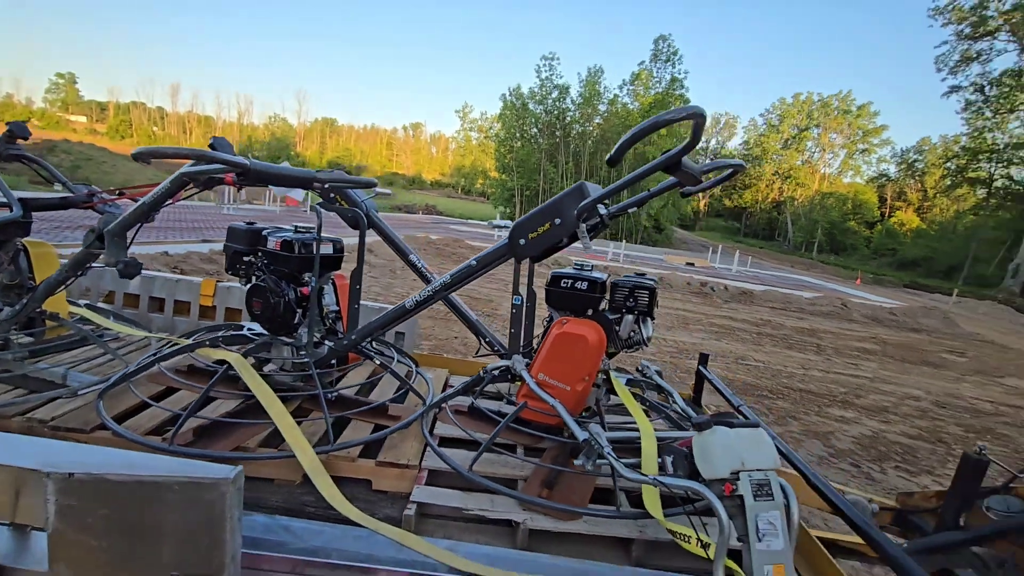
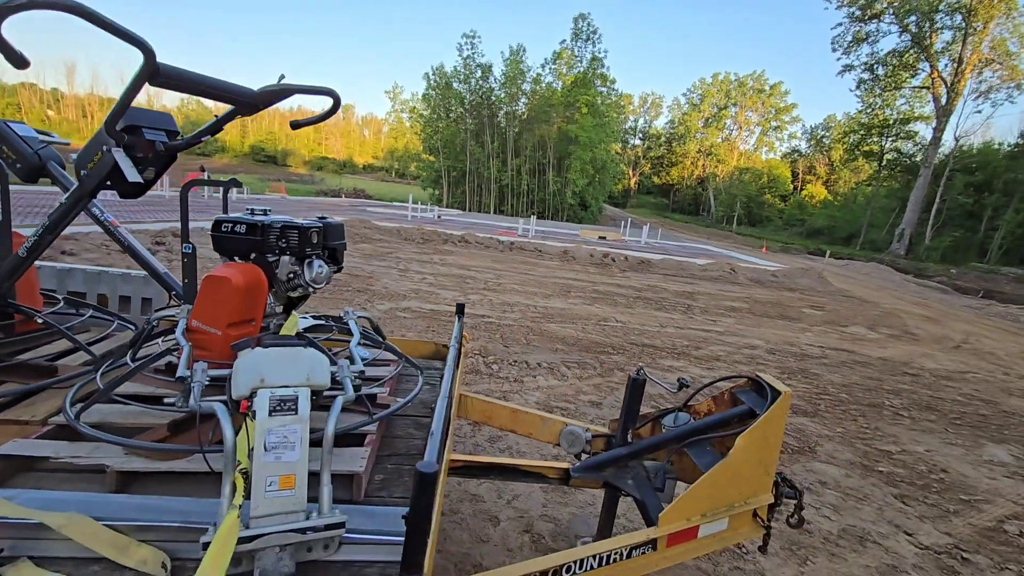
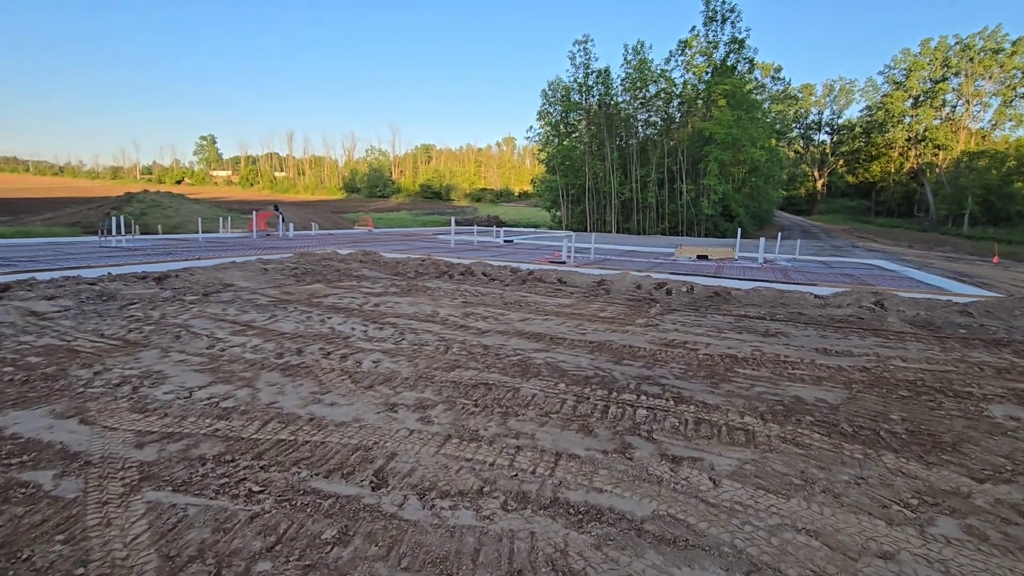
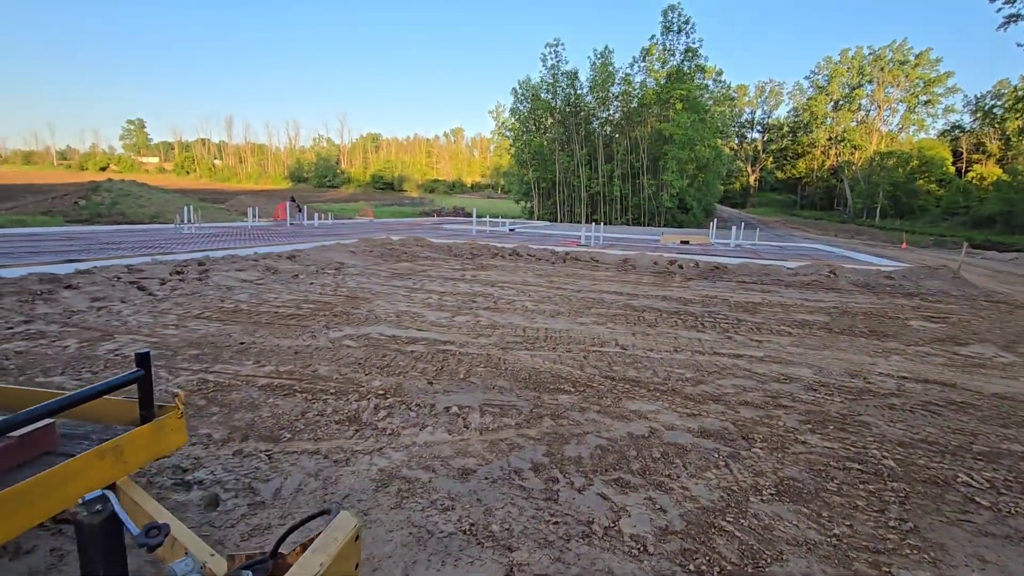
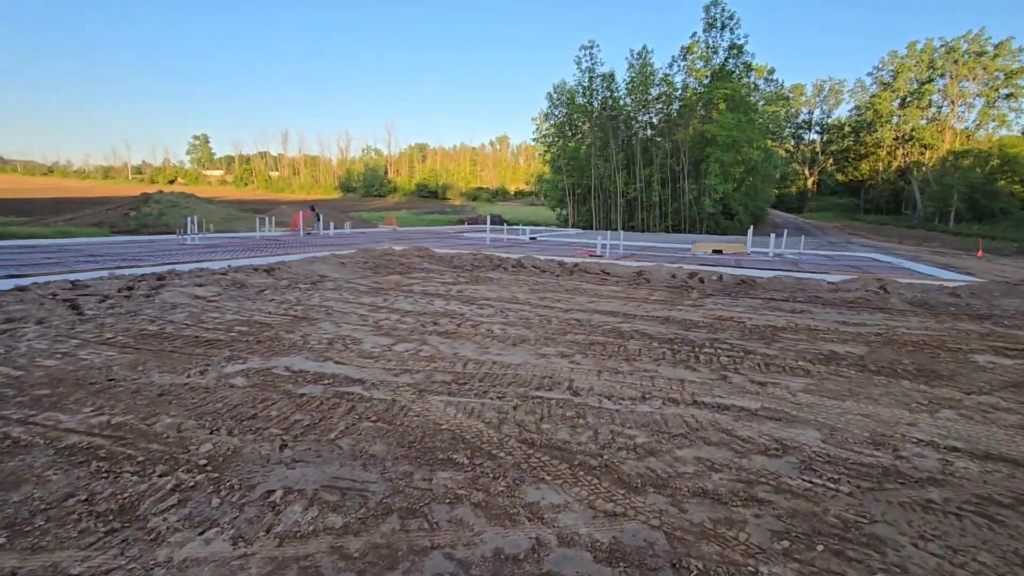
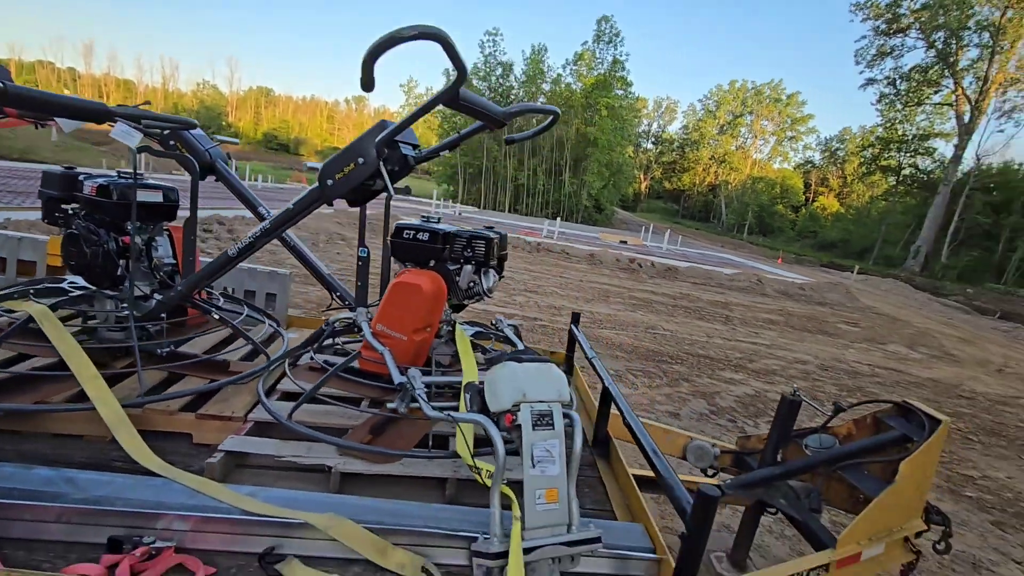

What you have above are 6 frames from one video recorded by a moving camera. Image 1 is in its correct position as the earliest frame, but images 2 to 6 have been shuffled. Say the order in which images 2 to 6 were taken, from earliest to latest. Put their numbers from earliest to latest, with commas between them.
6, 2, 4, 5, 3
